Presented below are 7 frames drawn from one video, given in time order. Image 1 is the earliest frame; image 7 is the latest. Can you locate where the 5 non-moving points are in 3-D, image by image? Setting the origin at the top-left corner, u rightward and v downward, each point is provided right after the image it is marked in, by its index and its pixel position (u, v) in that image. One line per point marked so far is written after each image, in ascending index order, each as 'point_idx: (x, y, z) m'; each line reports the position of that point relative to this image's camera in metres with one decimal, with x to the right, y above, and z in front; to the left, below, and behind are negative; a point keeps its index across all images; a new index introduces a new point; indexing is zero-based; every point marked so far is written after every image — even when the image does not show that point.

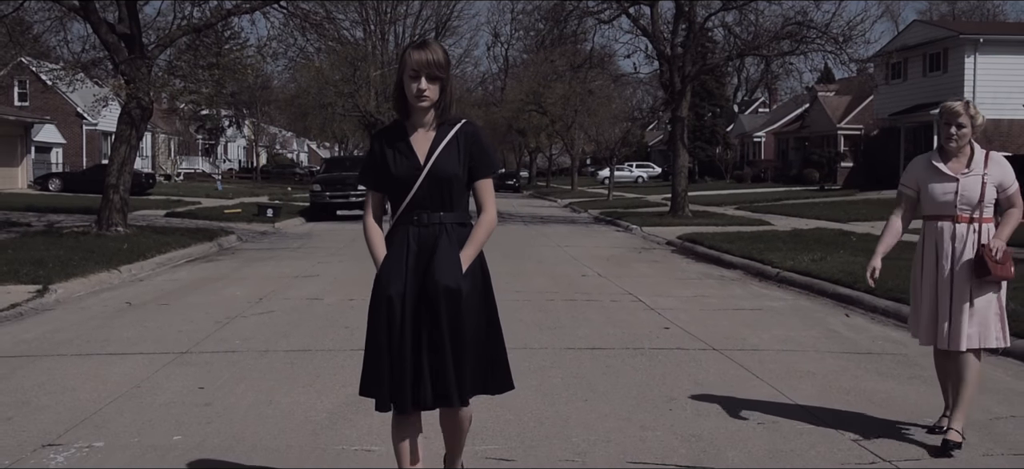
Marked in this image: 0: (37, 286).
0: (-5.8, -0.6, +12.6) m
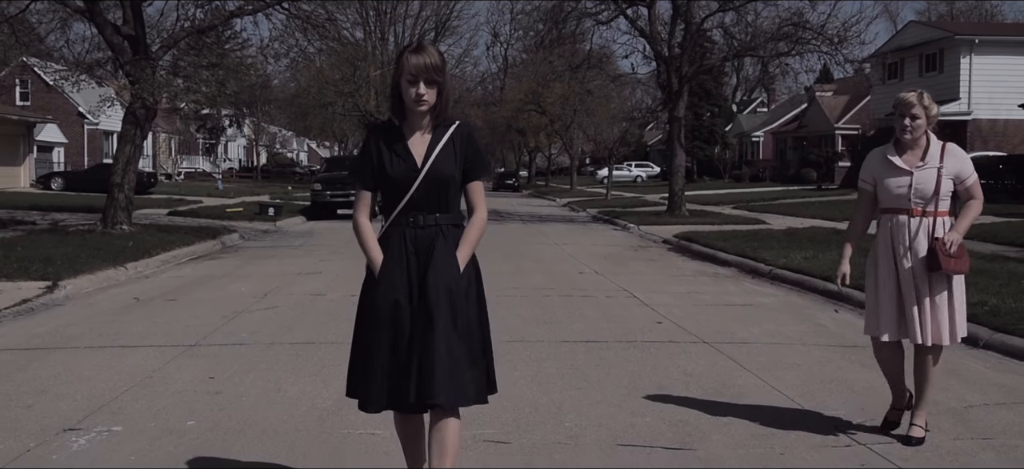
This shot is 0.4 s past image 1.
0: (-5.8, -0.6, +12.9) m
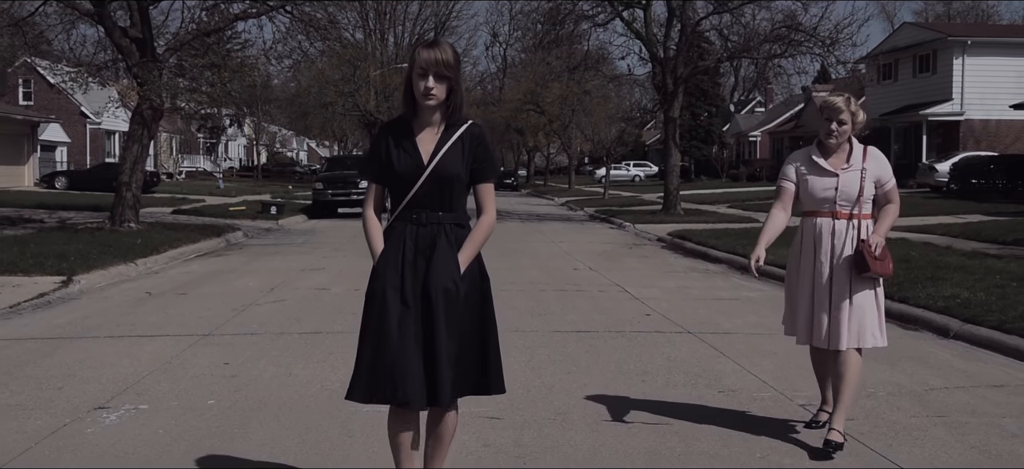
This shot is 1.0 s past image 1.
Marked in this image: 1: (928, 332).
0: (-5.8, -0.6, +13.4) m
1: (+4.1, -0.9, +10.2) m
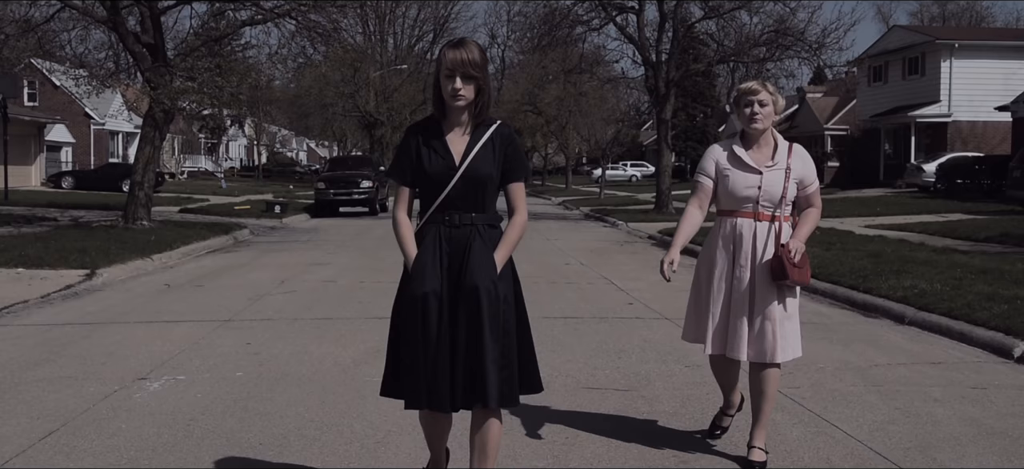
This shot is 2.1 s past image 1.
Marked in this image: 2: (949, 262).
0: (-5.9, -0.5, +14.4) m
1: (+4.0, -0.9, +11.1) m
2: (+6.2, -0.4, +14.7) m
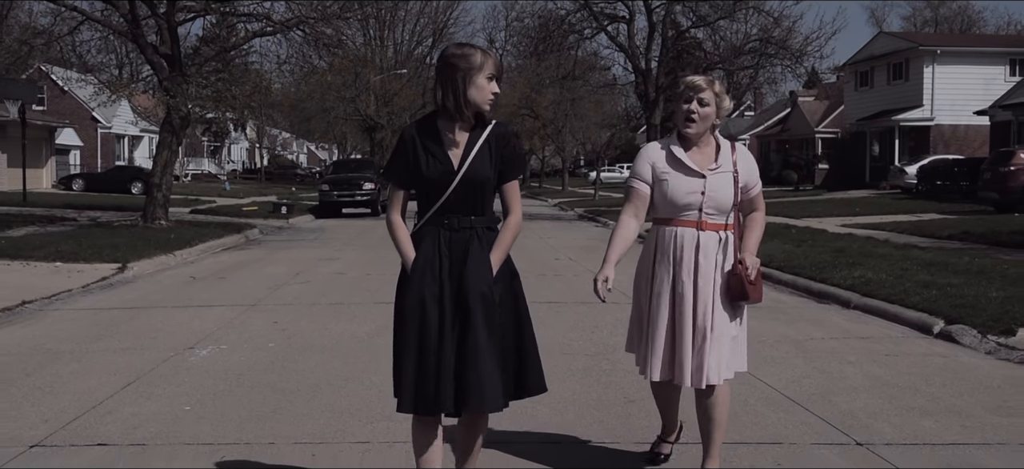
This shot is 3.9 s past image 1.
0: (-6.0, -0.5, +15.8) m
1: (+3.9, -0.8, +12.6) m
2: (+6.1, -0.3, +16.2) m
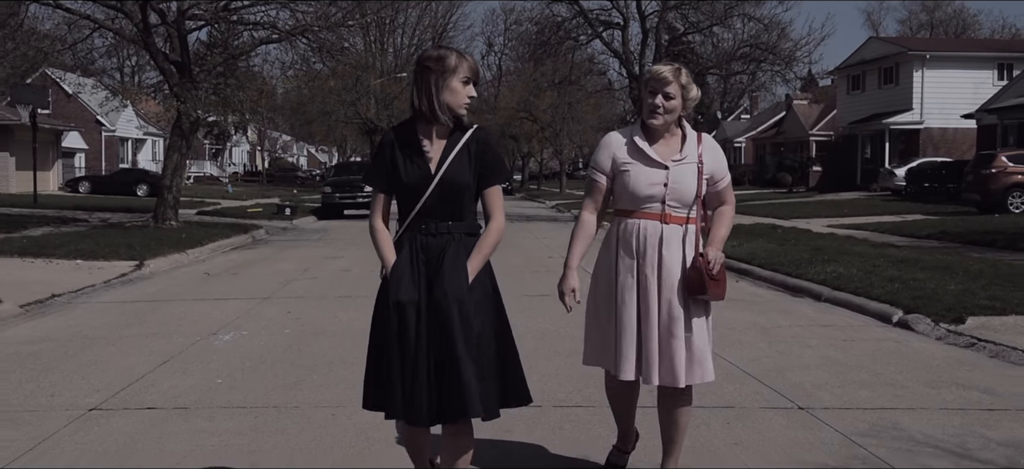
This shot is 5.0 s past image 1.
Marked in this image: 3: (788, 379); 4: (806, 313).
0: (-6.1, -0.4, +16.7) m
1: (+3.9, -0.8, +13.5) m
2: (+6.0, -0.3, +17.1) m
3: (+2.0, -1.1, +7.5) m
4: (+3.3, -0.9, +11.7) m
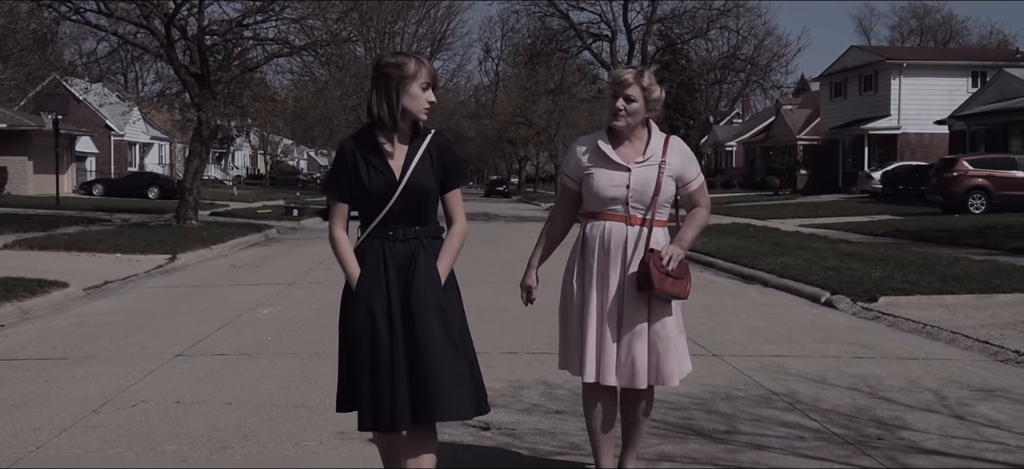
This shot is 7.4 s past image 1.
0: (-6.2, -0.4, +18.8) m
1: (+3.7, -0.7, +15.6) m
2: (+5.9, -0.3, +19.2) m
3: (+1.9, -1.0, +9.6) m
4: (+3.2, -0.8, +13.8) m
